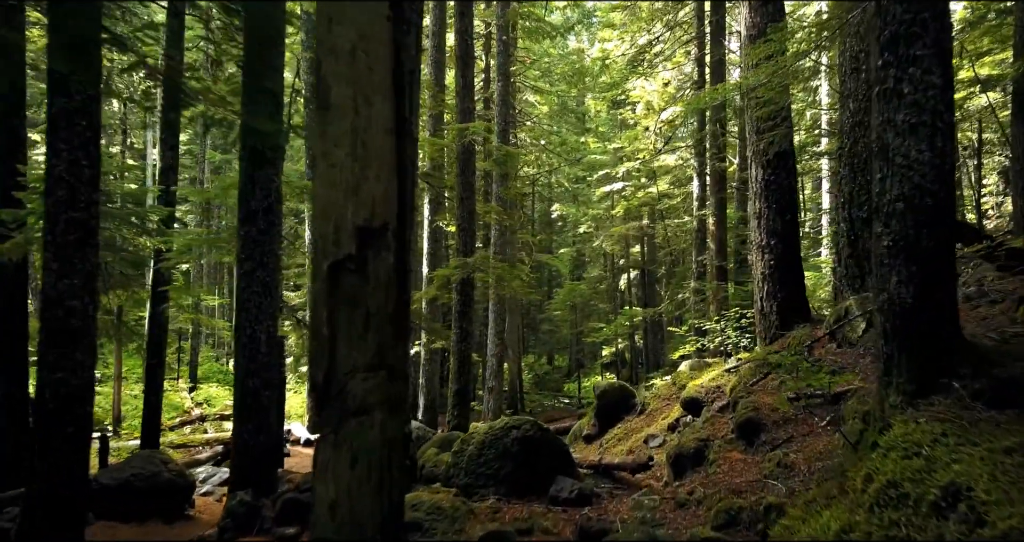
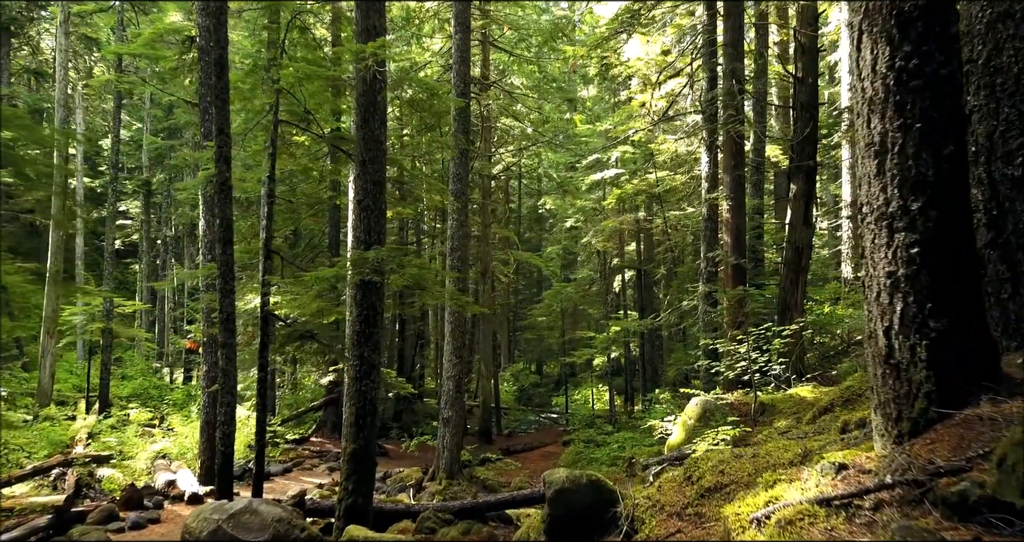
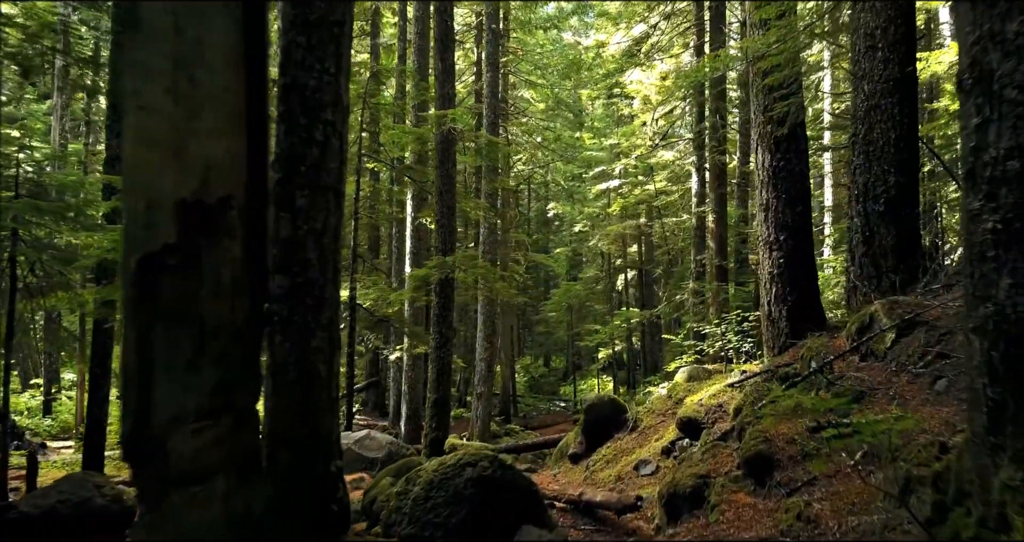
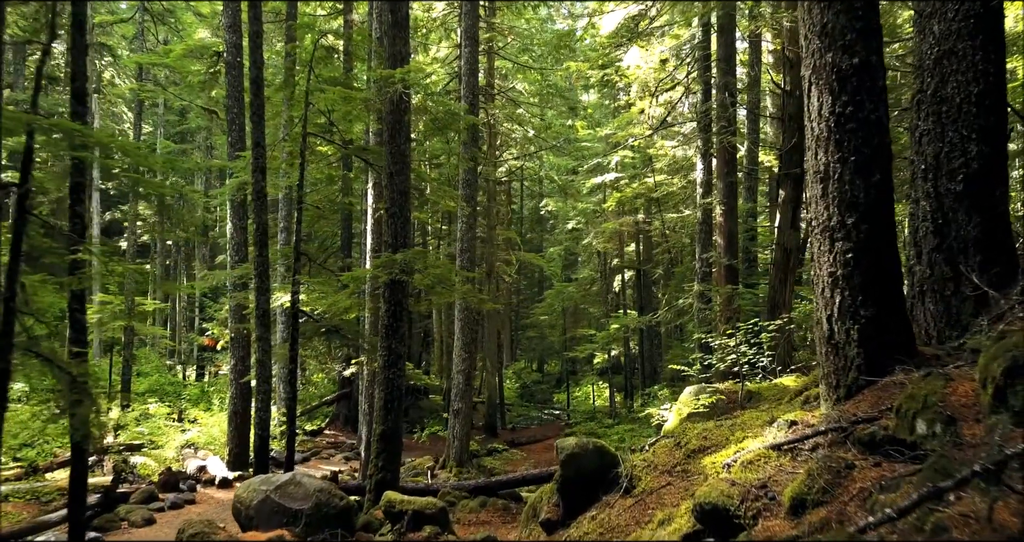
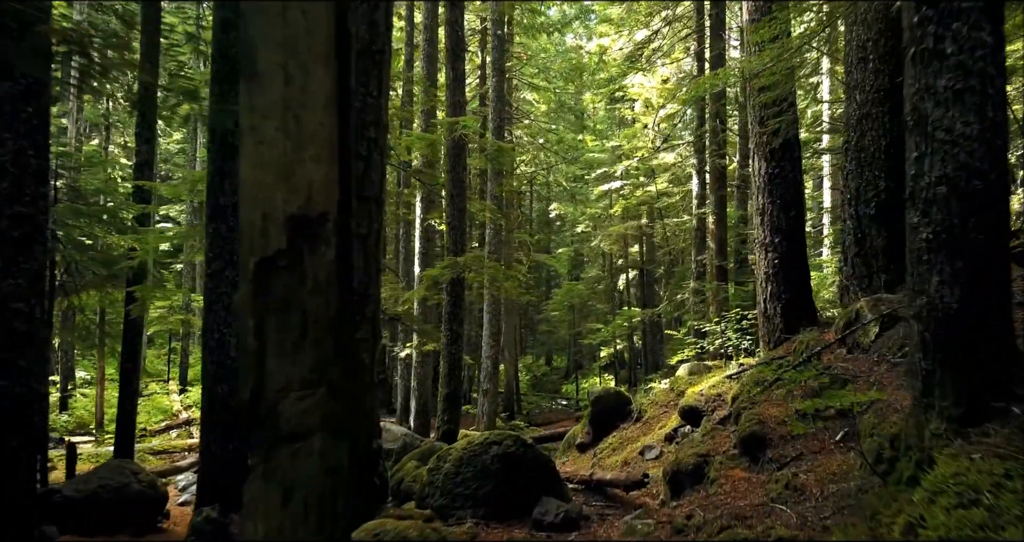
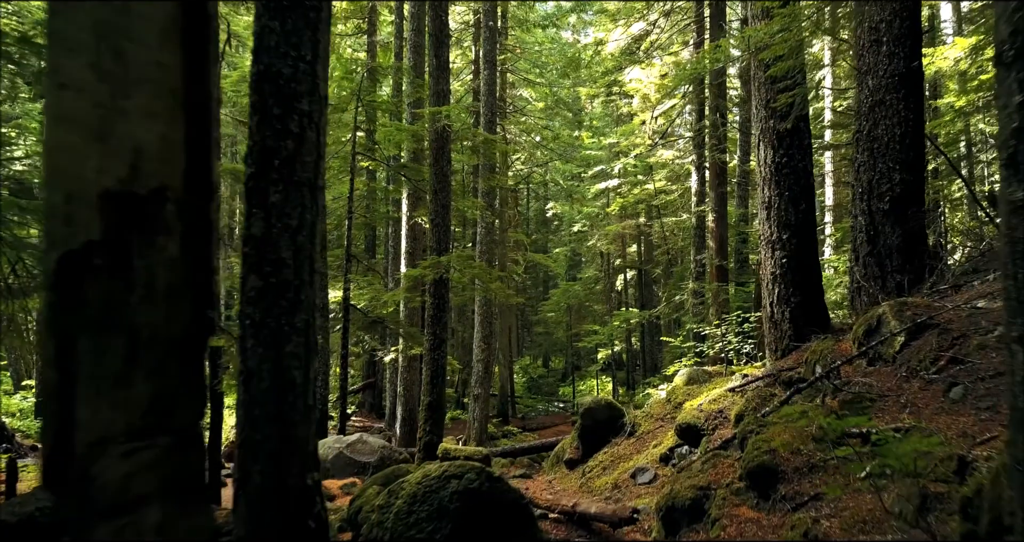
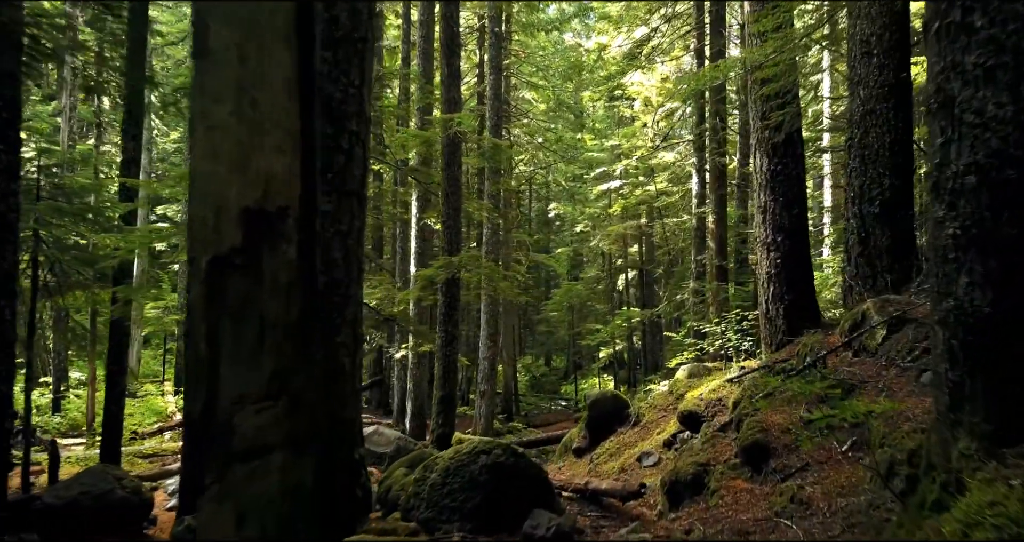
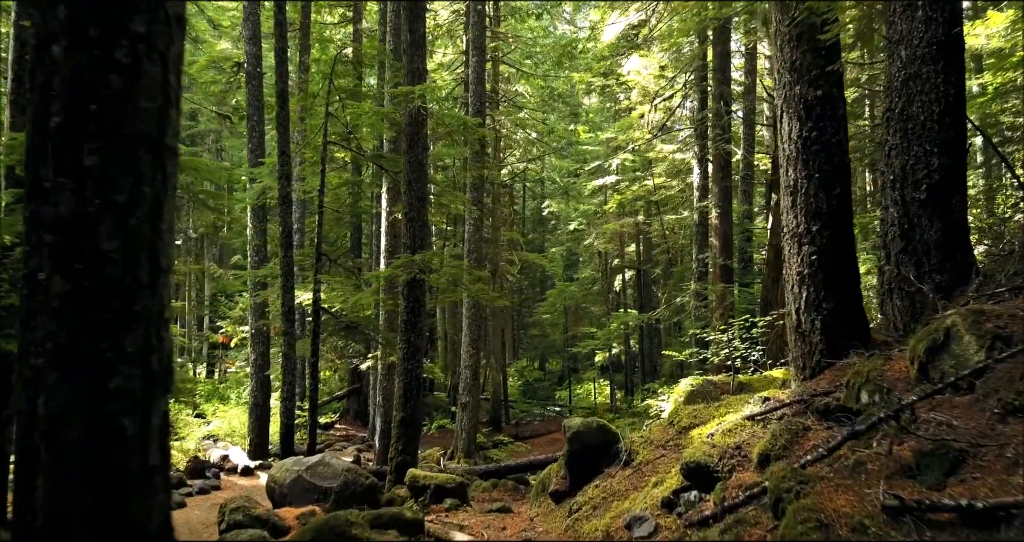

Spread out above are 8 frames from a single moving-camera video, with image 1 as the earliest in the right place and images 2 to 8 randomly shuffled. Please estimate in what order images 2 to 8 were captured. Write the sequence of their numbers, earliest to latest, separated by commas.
5, 7, 3, 6, 8, 4, 2
